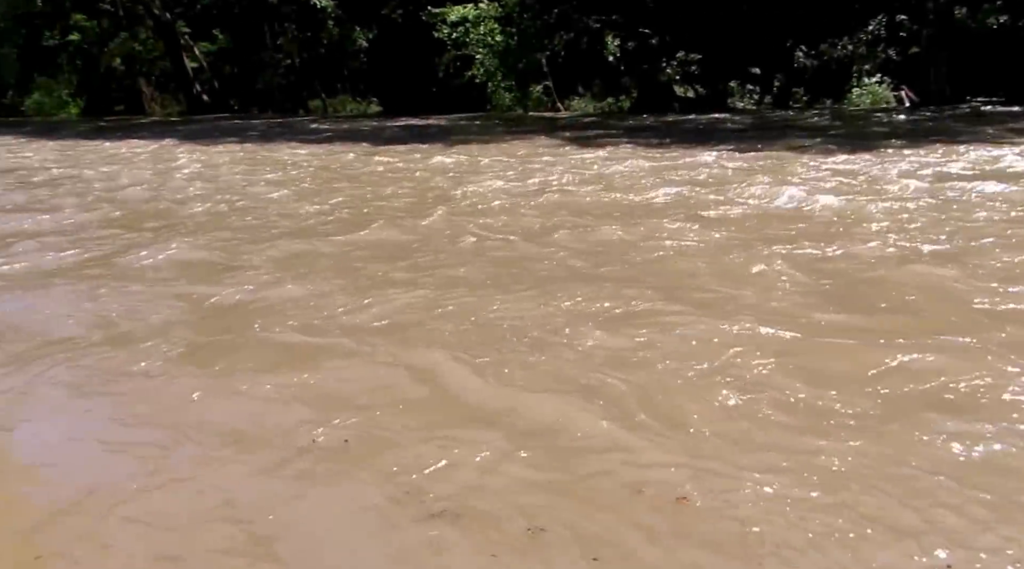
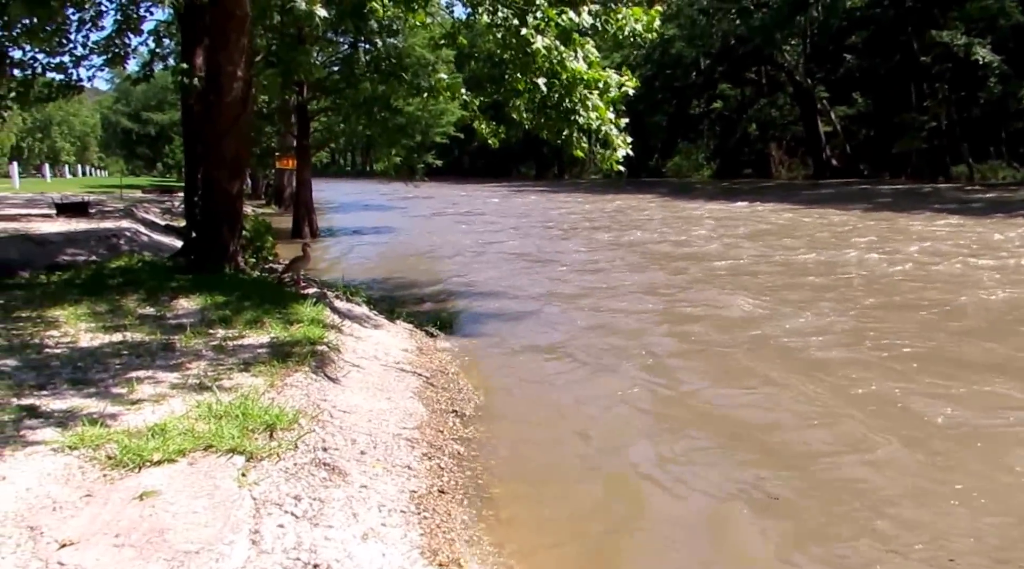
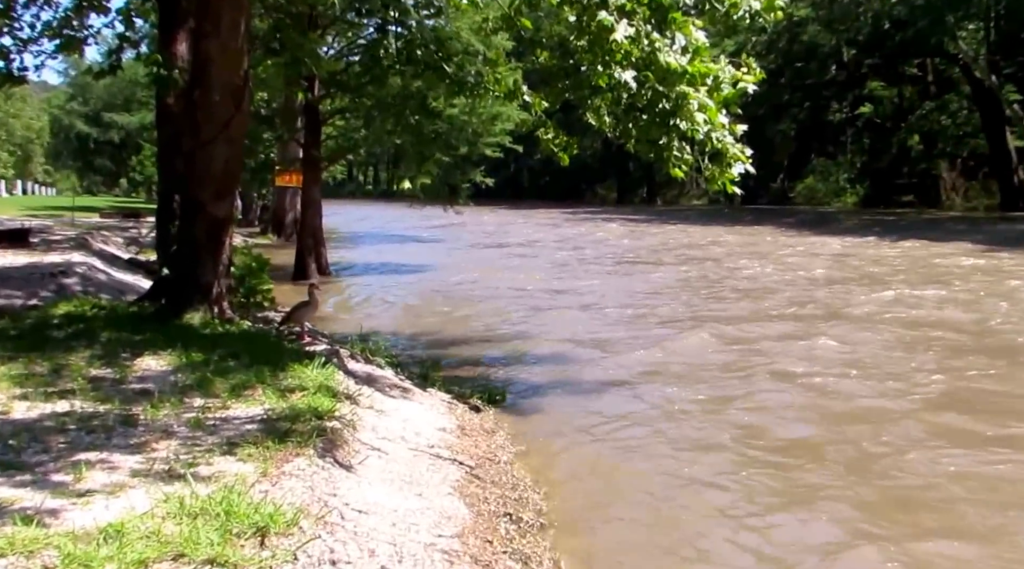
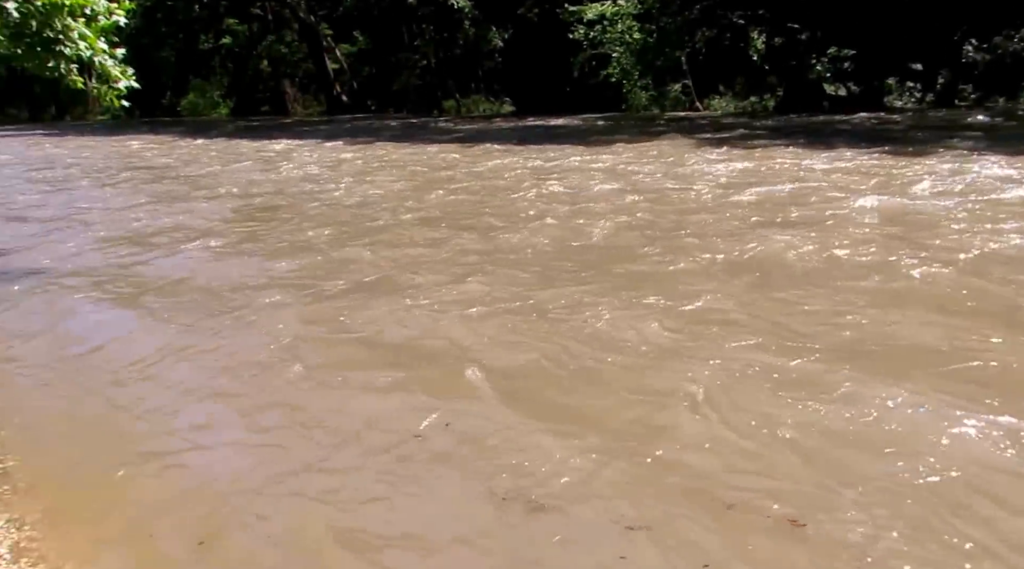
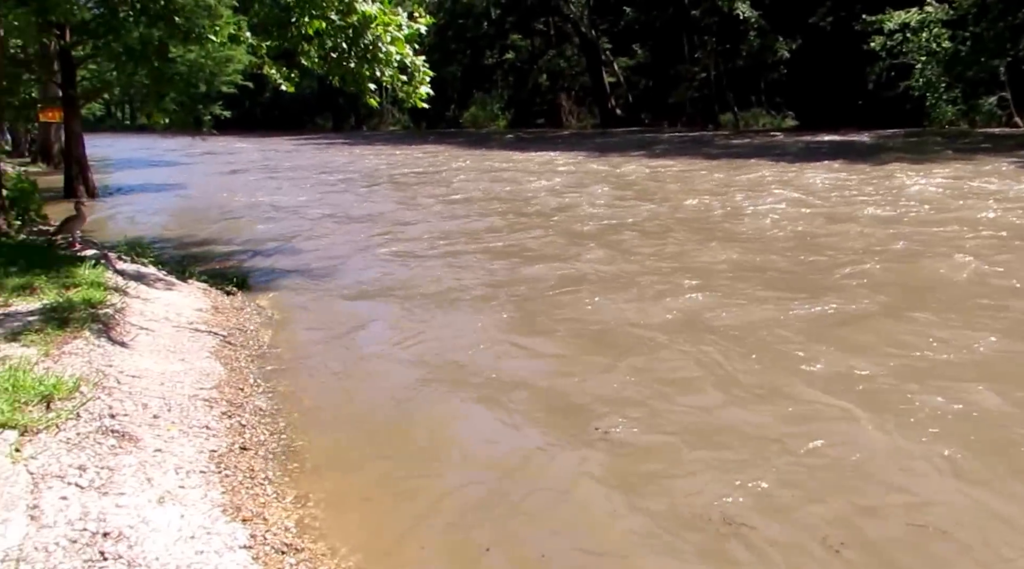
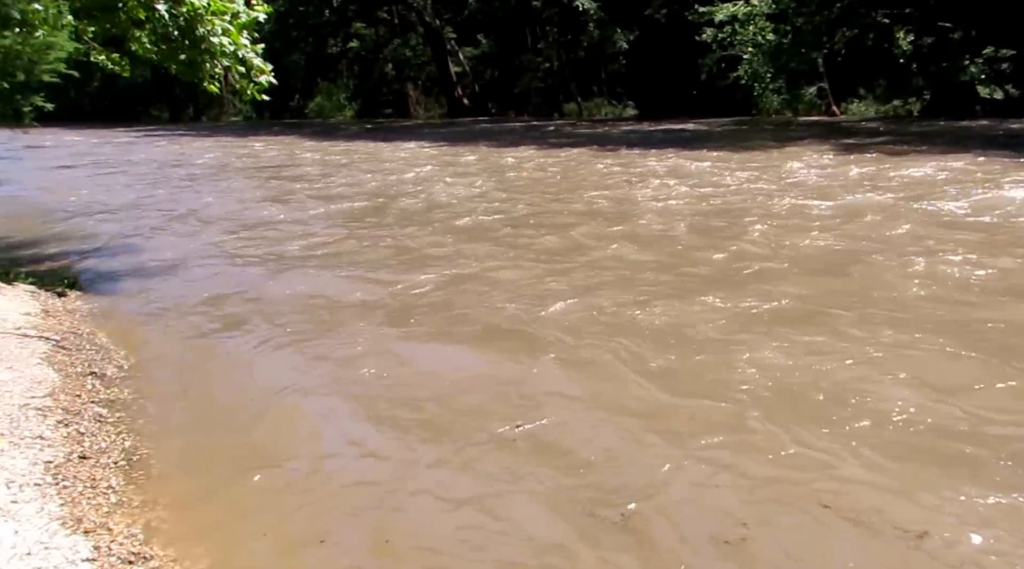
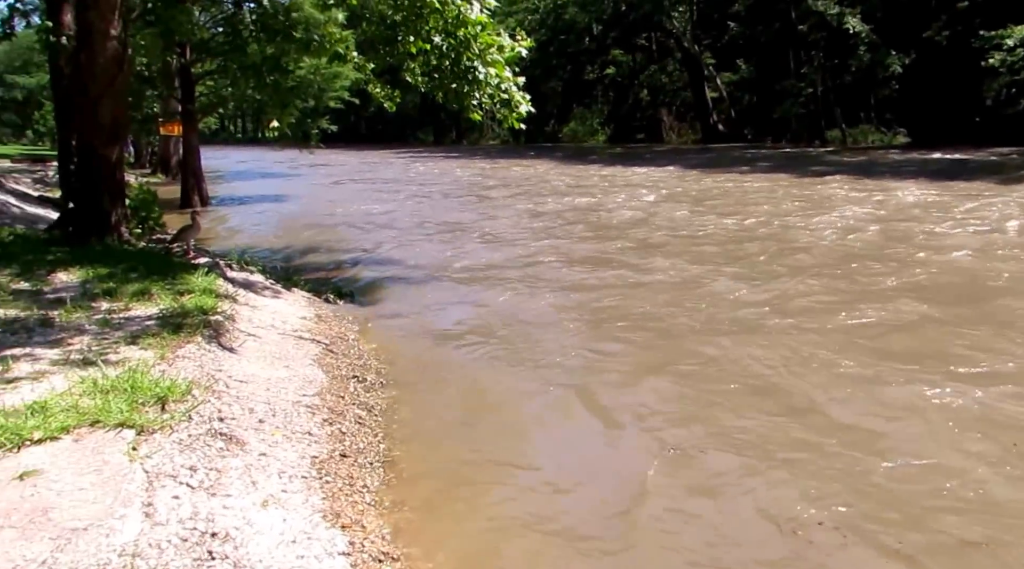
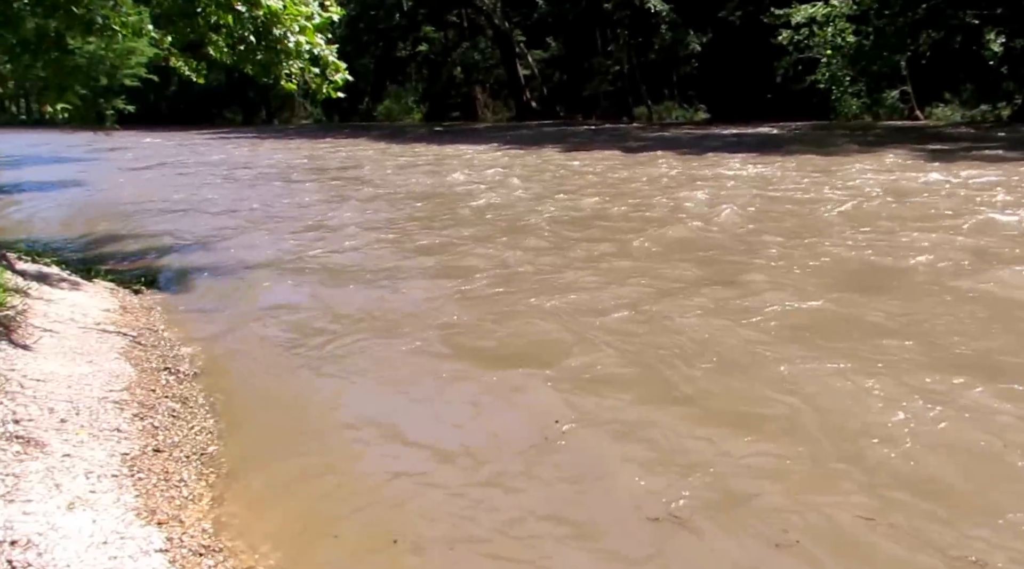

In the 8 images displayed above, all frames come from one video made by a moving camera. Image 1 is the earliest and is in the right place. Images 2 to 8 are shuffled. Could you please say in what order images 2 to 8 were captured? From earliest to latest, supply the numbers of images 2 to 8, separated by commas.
4, 6, 8, 5, 7, 2, 3
